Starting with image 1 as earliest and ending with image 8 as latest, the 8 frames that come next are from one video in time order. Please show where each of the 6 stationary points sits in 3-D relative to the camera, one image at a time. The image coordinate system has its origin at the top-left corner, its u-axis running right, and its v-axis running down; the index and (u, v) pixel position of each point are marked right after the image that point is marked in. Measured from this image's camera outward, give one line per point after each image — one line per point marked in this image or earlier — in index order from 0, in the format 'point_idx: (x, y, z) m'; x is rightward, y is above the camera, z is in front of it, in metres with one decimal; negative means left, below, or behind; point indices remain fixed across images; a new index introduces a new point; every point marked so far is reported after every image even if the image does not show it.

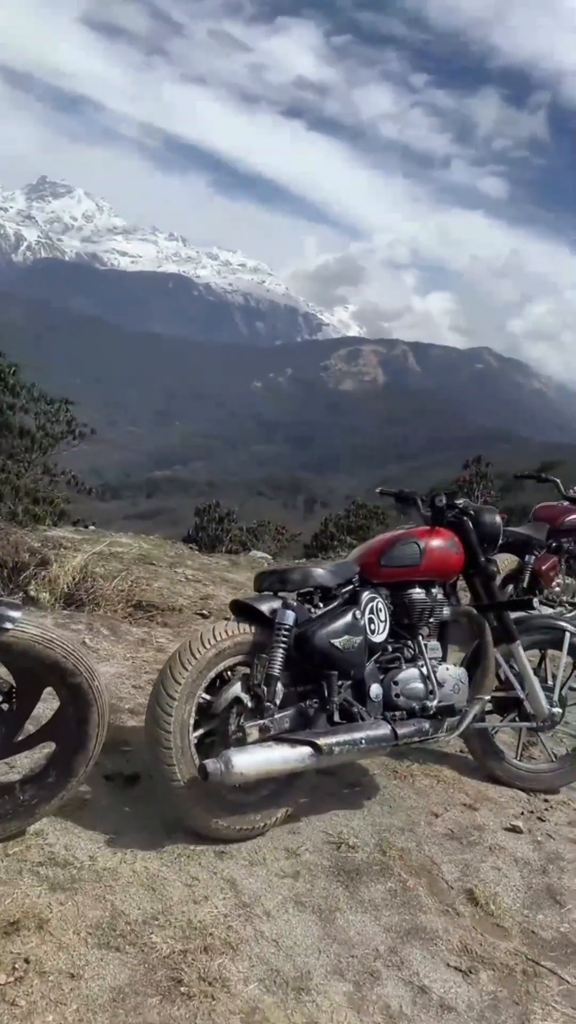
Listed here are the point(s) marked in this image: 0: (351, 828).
0: (+0.2, -1.3, +3.3) m
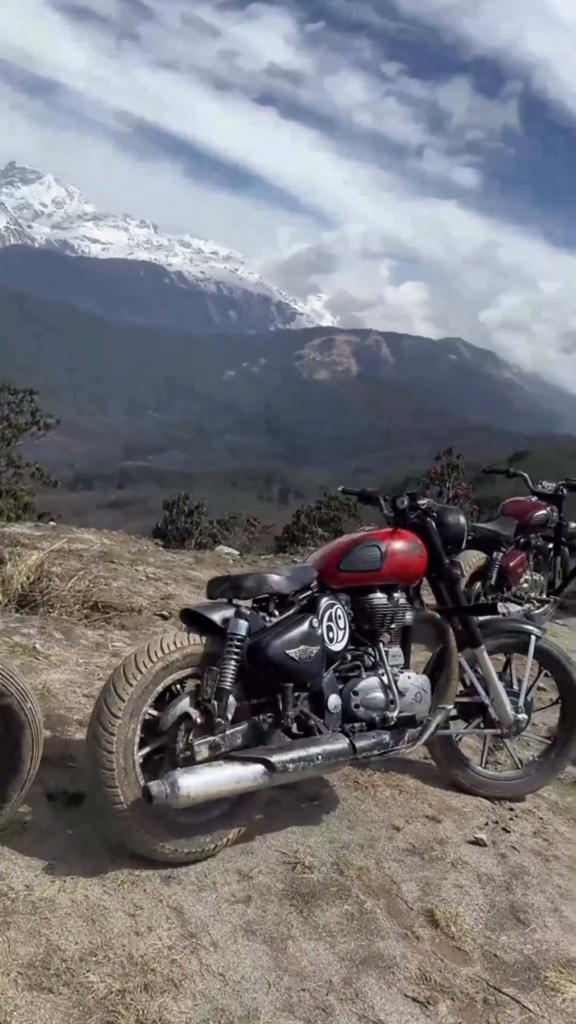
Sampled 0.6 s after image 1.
0: (+0.1, -1.3, +3.1) m
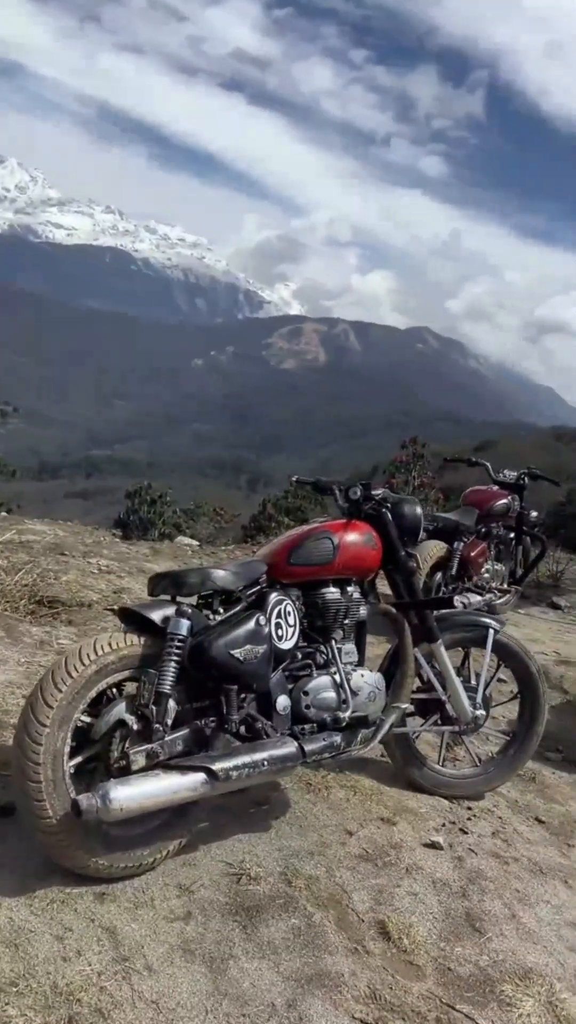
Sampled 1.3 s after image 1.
0: (-0.1, -1.2, +3.0) m
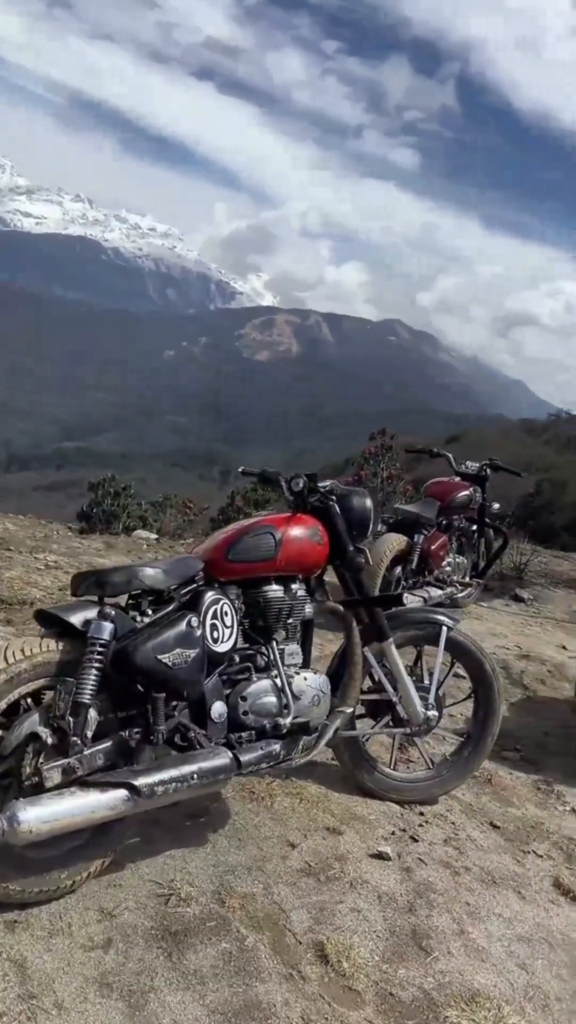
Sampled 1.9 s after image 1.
0: (-0.3, -1.2, +2.8) m
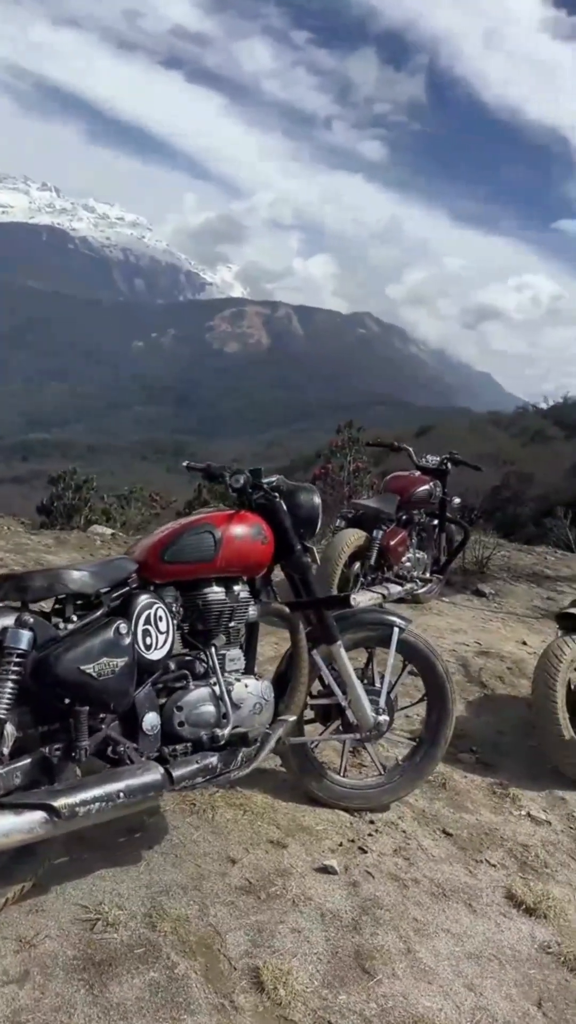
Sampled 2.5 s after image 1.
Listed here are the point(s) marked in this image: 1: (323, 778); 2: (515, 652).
0: (-0.5, -1.2, +2.6) m
1: (+0.1, -1.1, +3.5) m
2: (+1.8, -1.1, +6.6) m
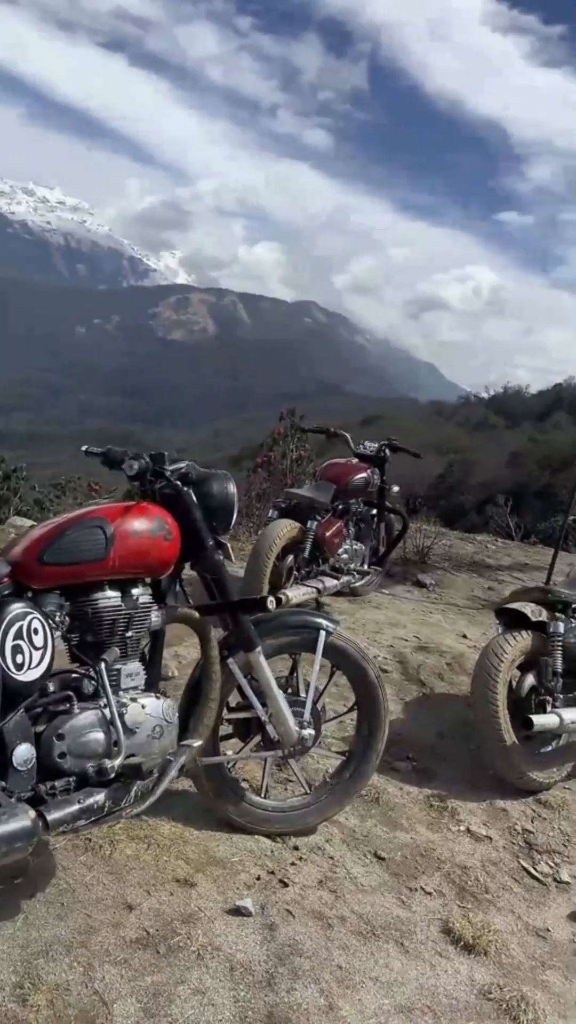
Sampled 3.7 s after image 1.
0: (-0.8, -1.2, +2.2) m
1: (-0.2, -1.1, +3.1) m
2: (+1.3, -1.0, +6.3) m
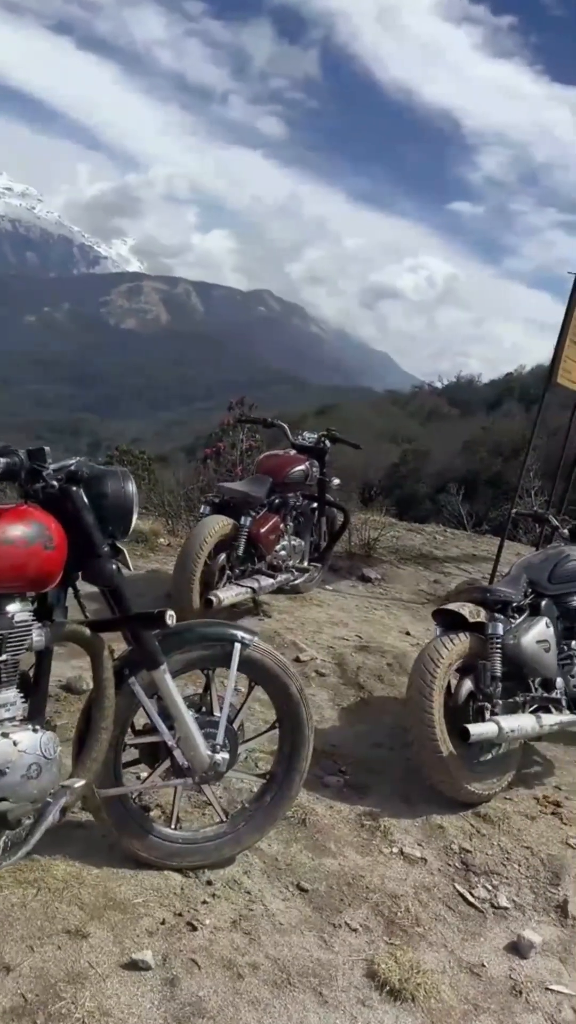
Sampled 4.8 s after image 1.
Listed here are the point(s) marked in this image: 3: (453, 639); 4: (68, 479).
0: (-1.1, -1.2, +1.8) m
1: (-0.5, -1.1, +2.8) m
2: (+0.8, -1.0, +6.1) m
3: (+0.8, -0.6, +4.0) m
4: (-0.7, +0.1, +2.6) m
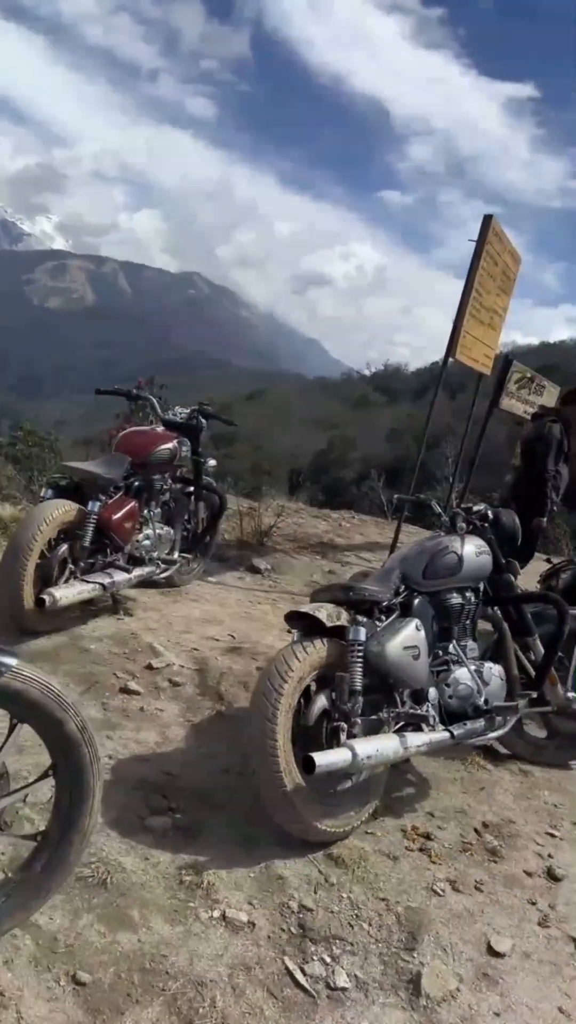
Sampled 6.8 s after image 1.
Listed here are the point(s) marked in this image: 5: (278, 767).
0: (-1.6, -1.2, +1.1) m
1: (-1.1, -1.1, +2.1) m
2: (-0.1, -0.9, +5.5) m
3: (+0.1, -0.6, +3.3) m
4: (-1.3, +0.2, +1.8) m
5: (0.0, -1.0, +3.1) m
